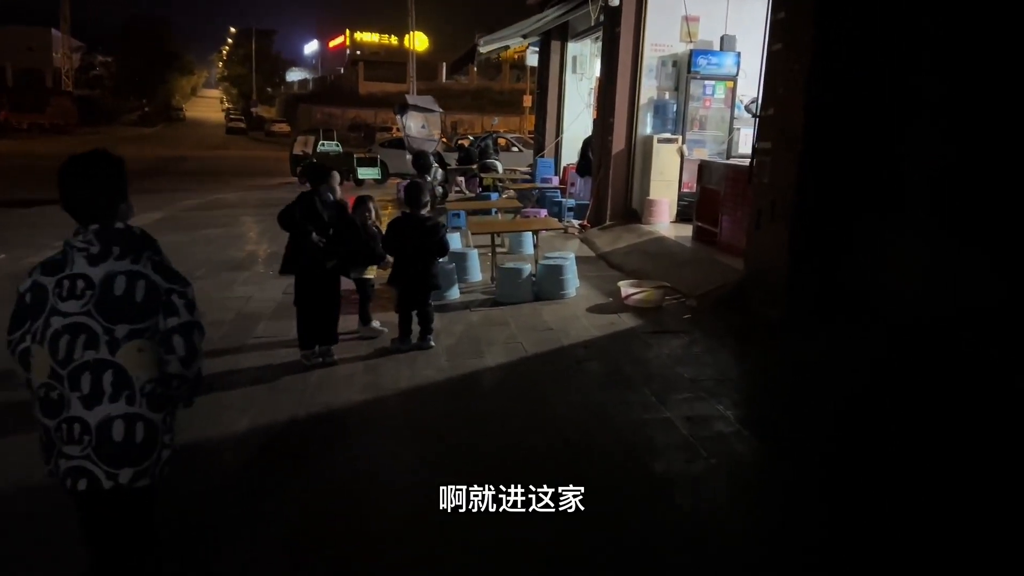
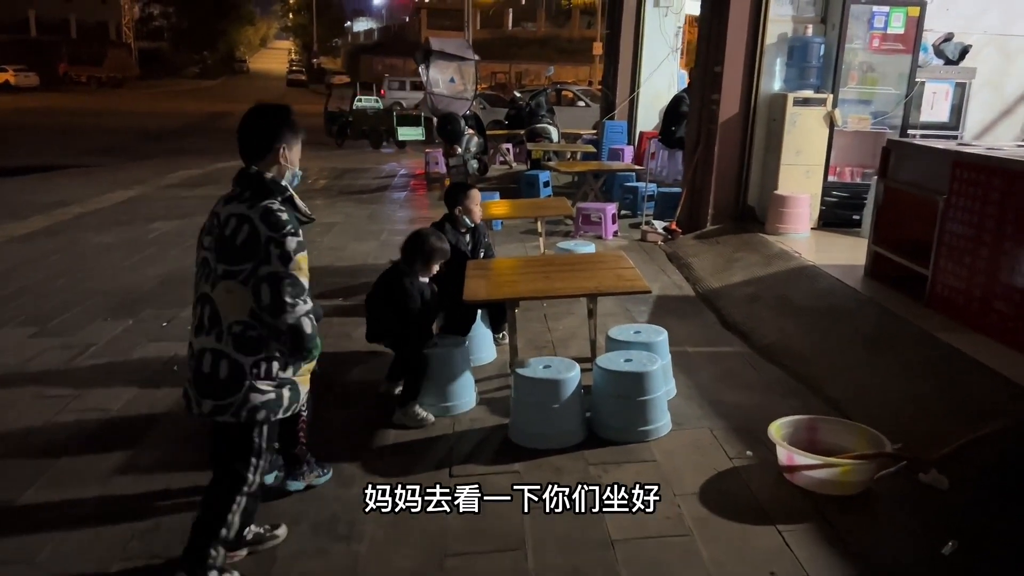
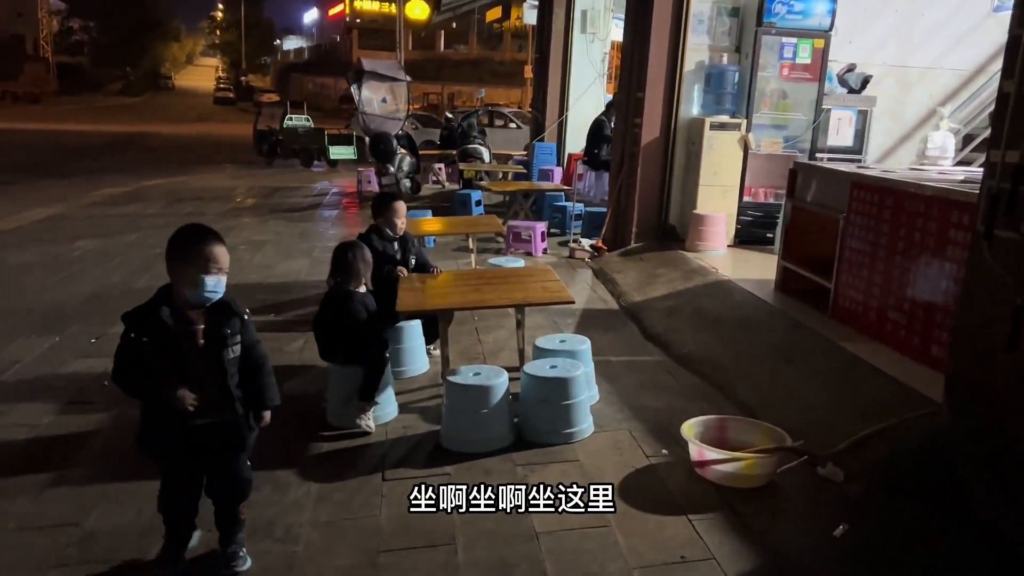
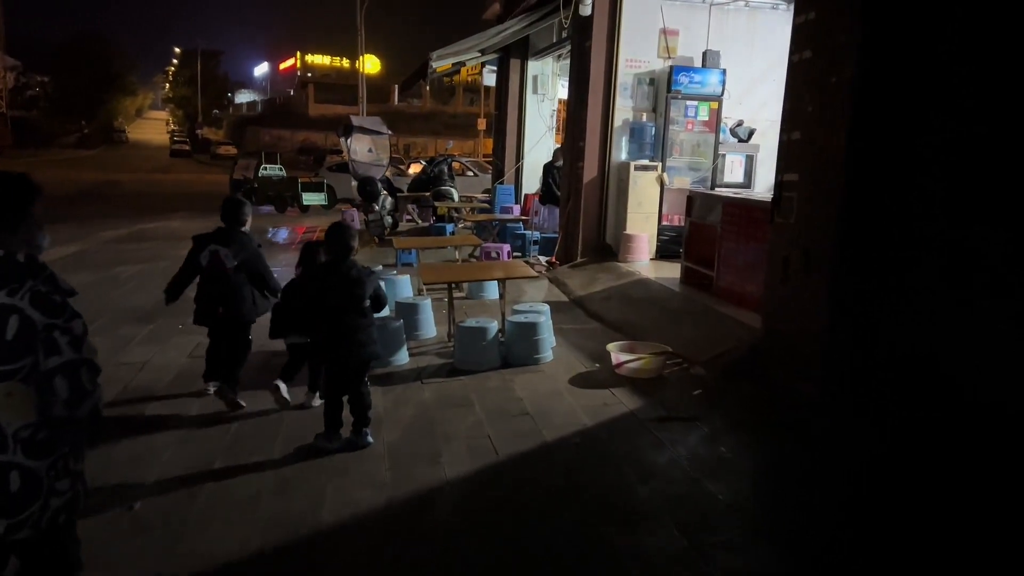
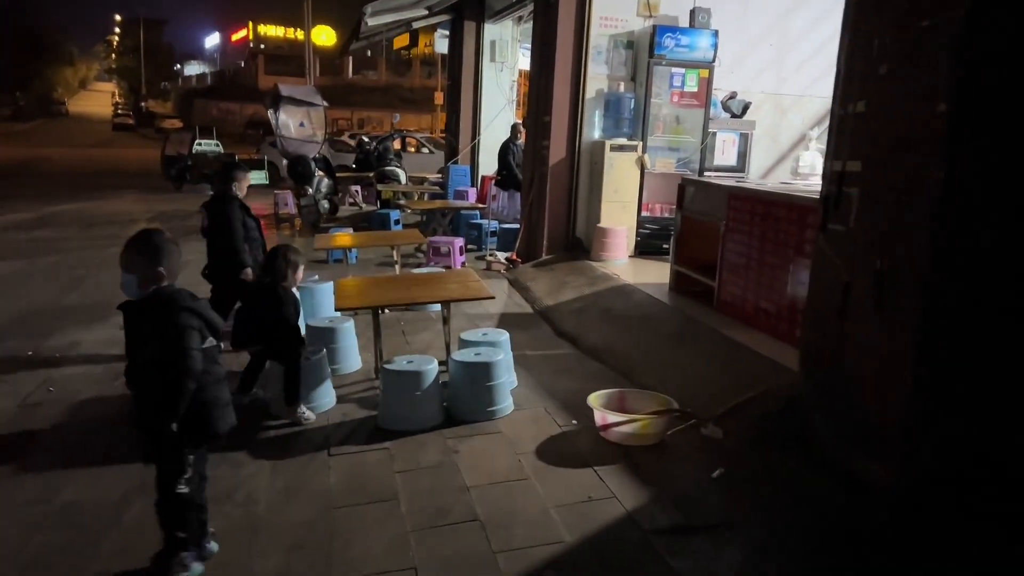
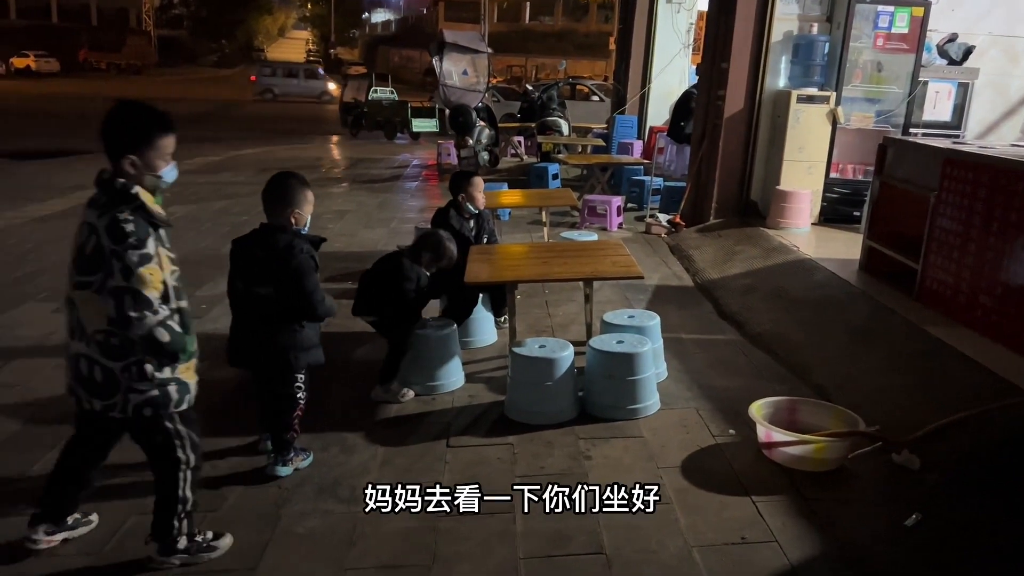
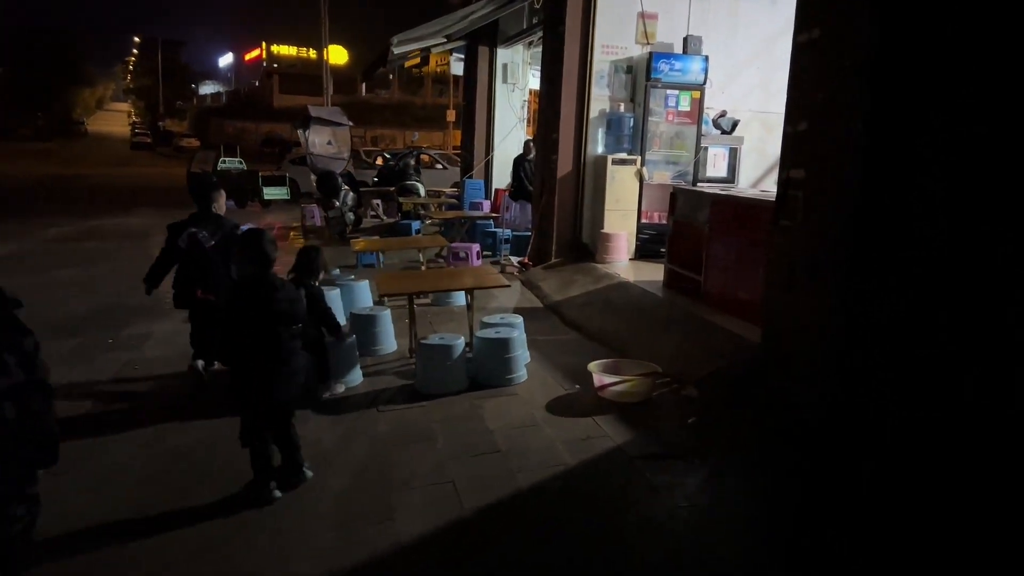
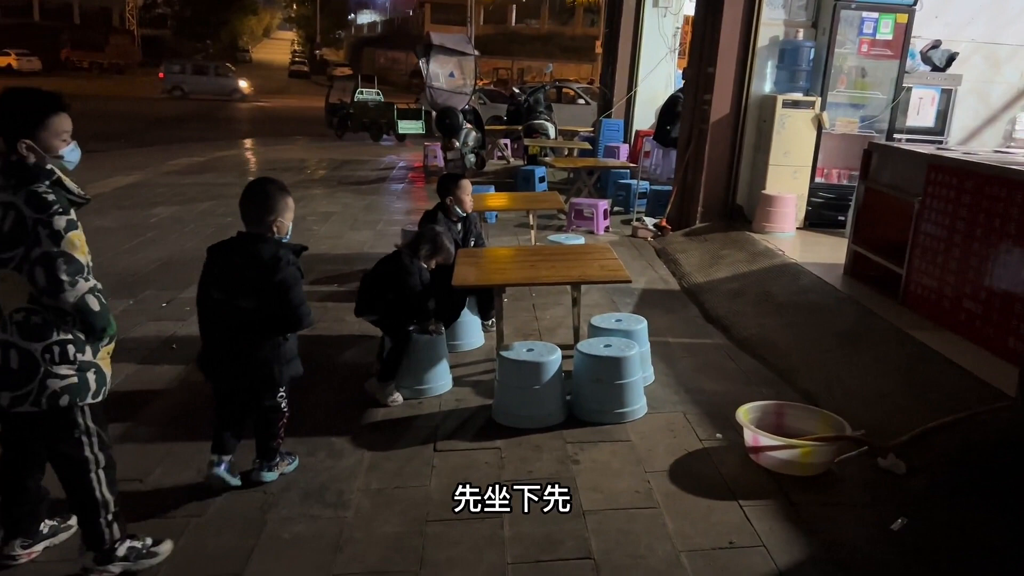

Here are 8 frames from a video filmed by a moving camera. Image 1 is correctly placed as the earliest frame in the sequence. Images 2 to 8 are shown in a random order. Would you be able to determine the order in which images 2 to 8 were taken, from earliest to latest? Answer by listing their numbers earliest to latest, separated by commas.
4, 7, 5, 3, 8, 6, 2
